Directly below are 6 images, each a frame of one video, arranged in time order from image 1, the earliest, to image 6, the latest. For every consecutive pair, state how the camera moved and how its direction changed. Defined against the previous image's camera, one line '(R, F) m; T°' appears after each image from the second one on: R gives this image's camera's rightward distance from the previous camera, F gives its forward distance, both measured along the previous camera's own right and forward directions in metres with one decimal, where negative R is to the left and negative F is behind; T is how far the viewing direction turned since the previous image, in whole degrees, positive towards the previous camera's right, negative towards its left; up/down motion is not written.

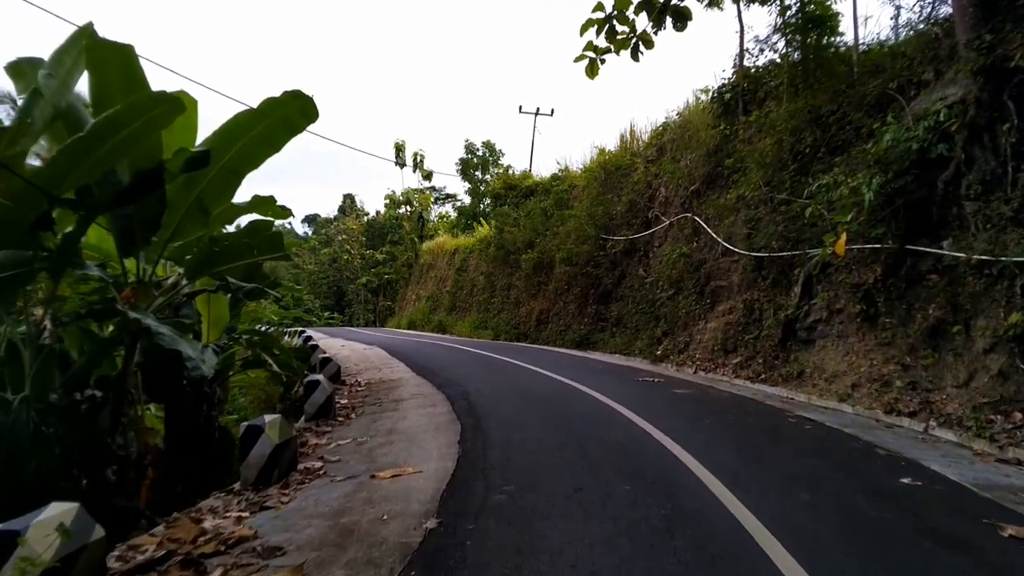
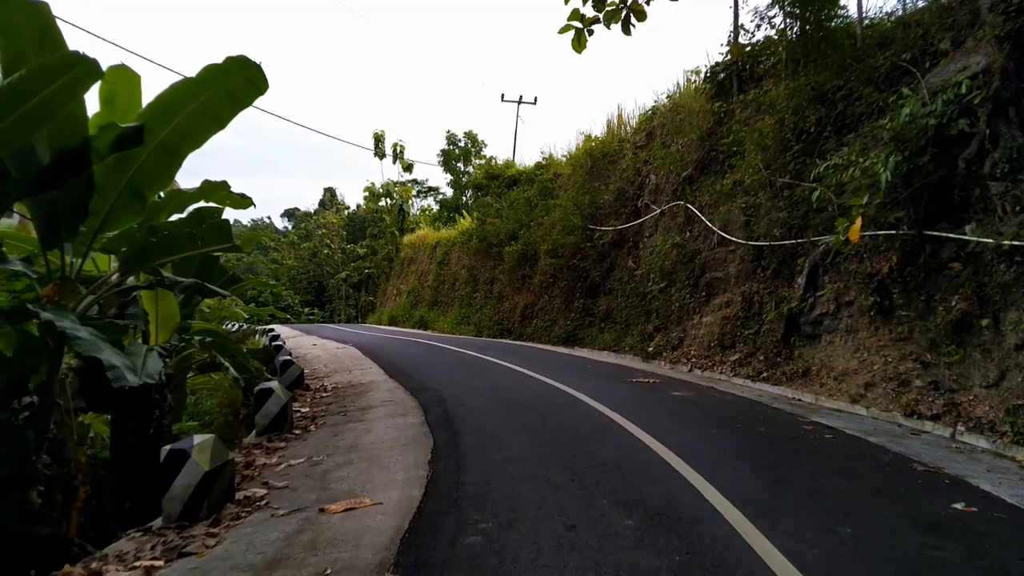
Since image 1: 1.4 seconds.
(0.0, +0.9) m; +1°
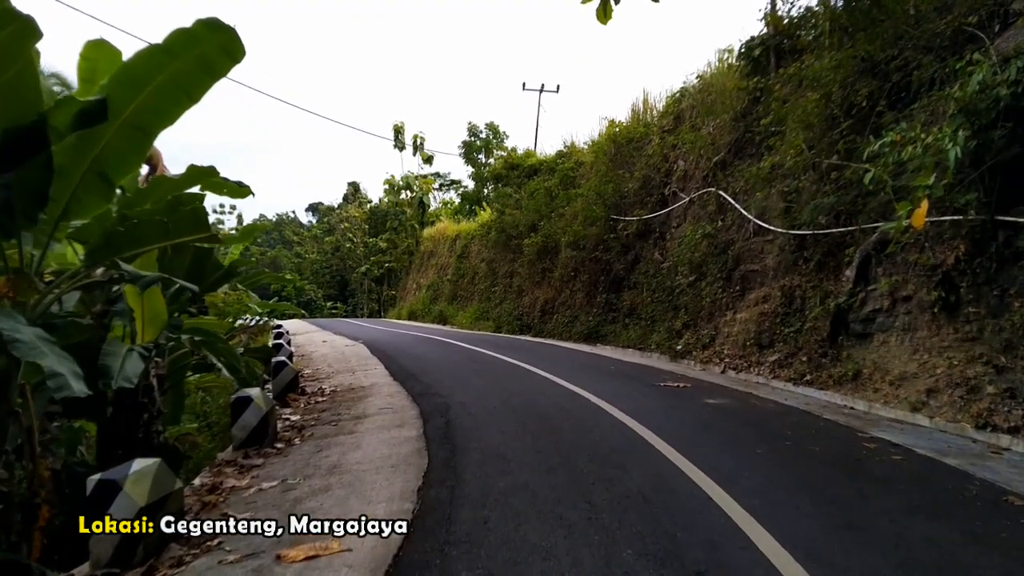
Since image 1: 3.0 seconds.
(+0.1, +0.9) m; -2°
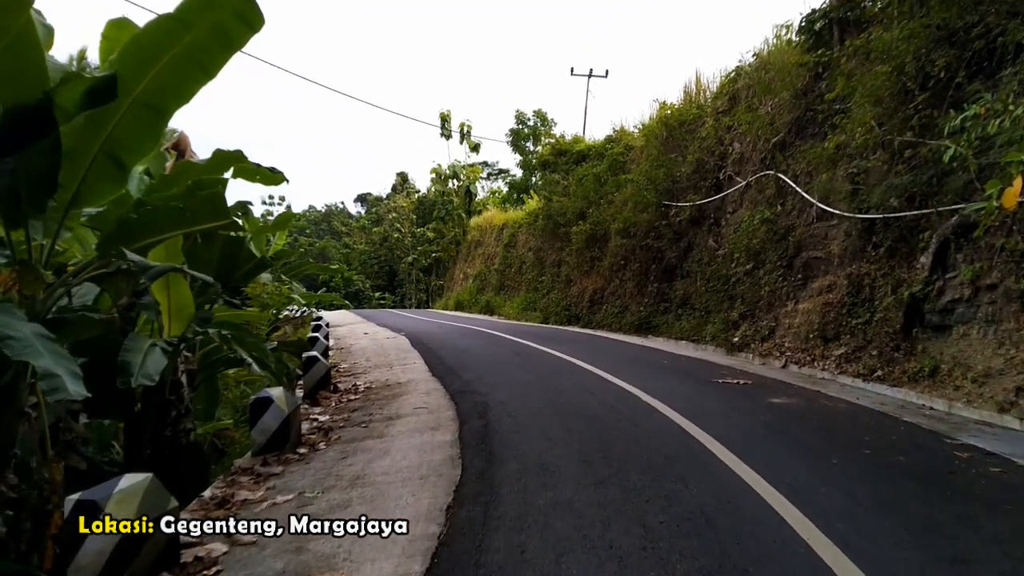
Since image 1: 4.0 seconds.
(+0.1, +0.6) m; -3°
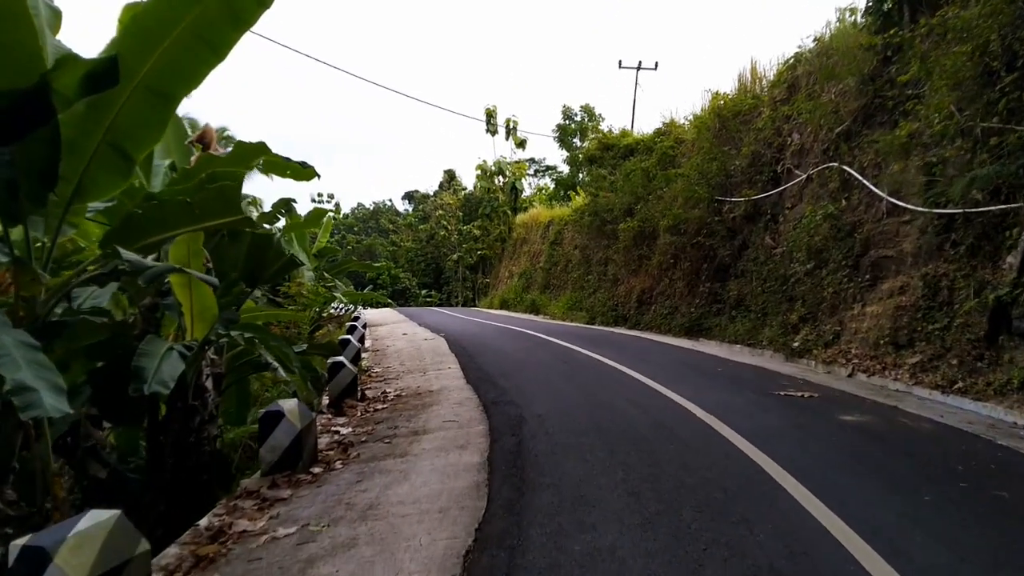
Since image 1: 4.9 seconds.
(+0.1, +0.7) m; -3°
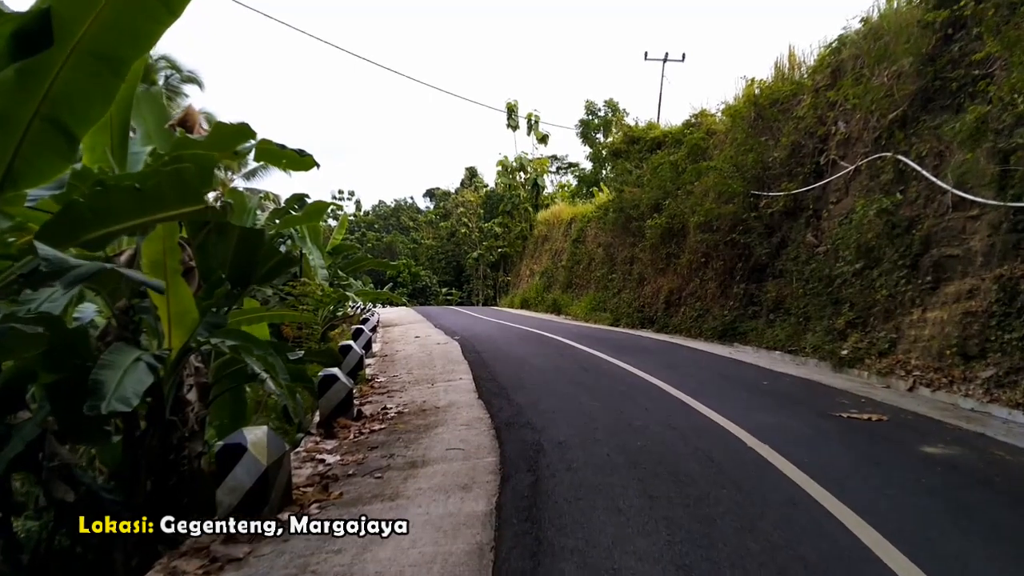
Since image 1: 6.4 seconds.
(0.0, +1.0) m; -1°
